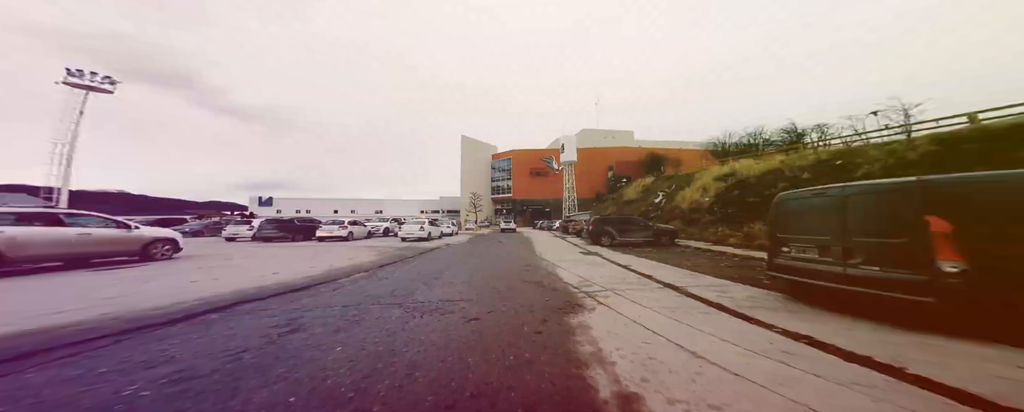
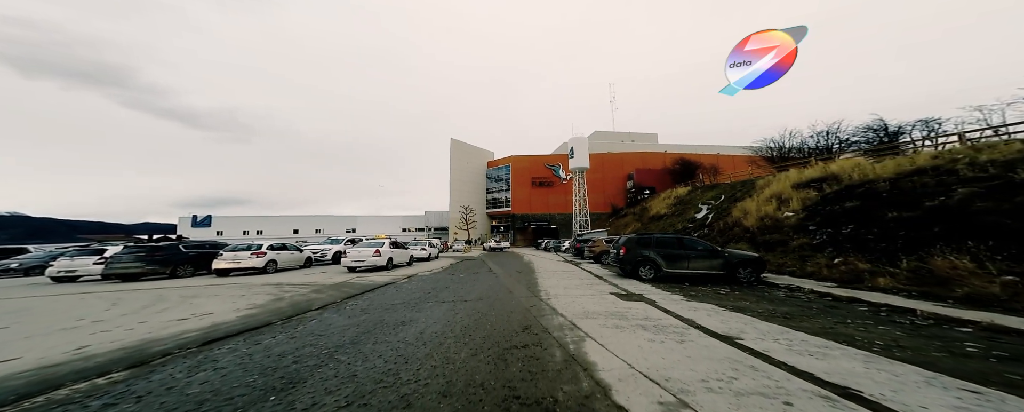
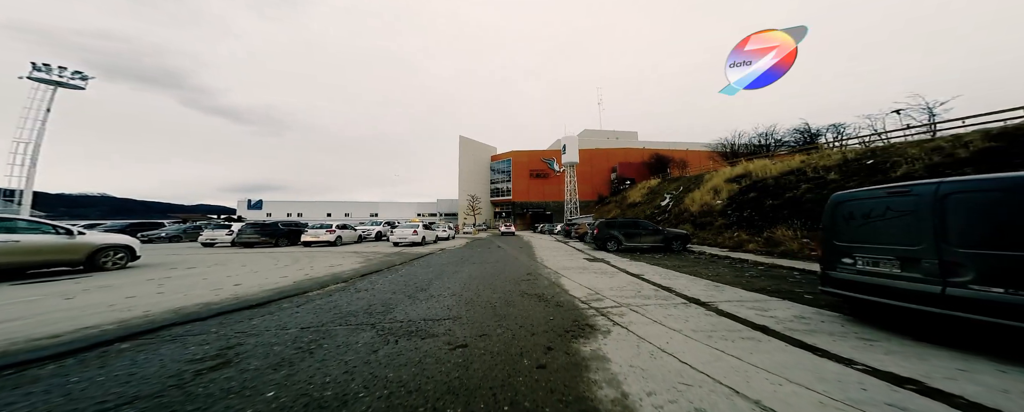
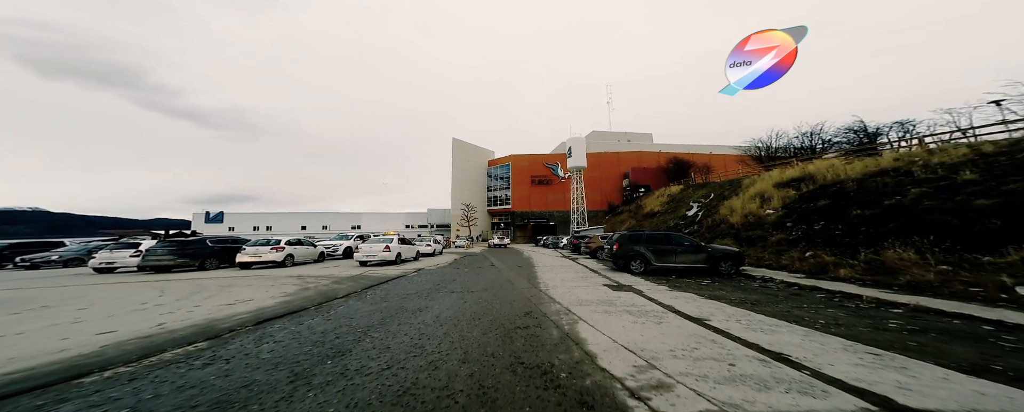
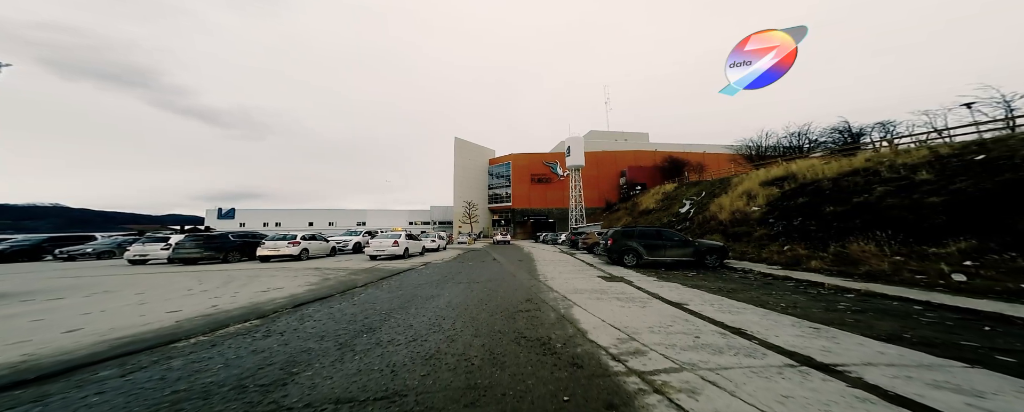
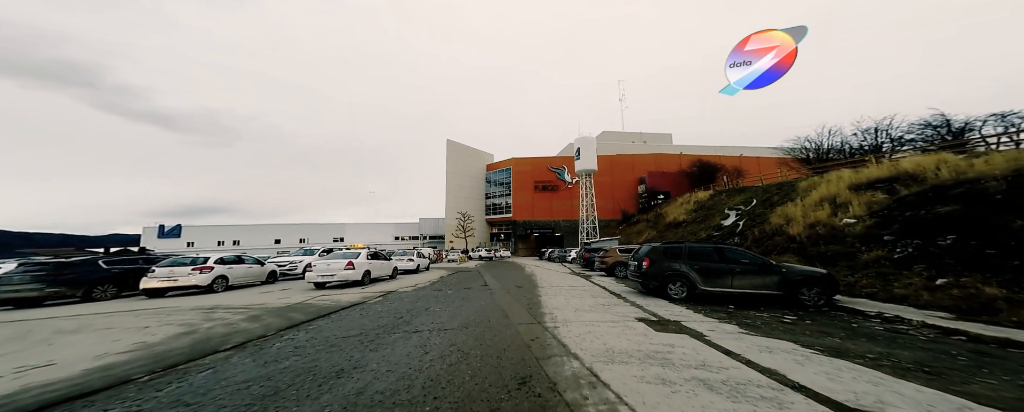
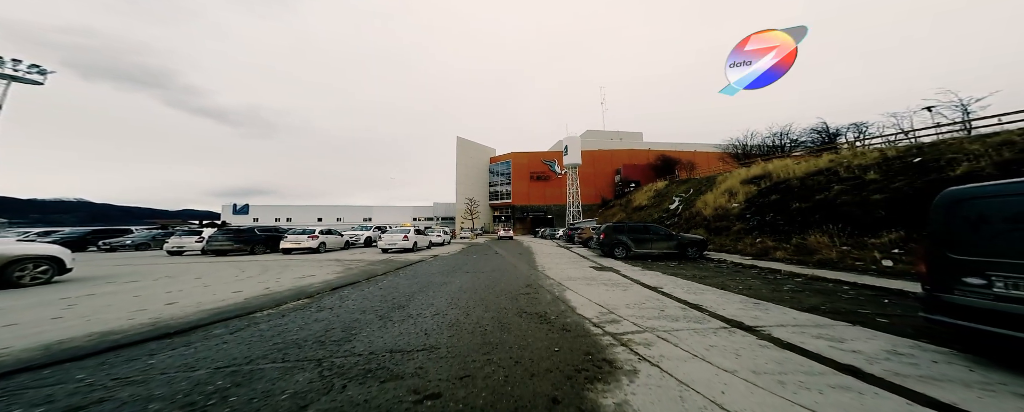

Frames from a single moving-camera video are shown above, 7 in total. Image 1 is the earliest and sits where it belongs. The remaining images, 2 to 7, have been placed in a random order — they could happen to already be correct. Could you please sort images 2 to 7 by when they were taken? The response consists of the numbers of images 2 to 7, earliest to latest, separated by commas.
3, 7, 5, 4, 2, 6
